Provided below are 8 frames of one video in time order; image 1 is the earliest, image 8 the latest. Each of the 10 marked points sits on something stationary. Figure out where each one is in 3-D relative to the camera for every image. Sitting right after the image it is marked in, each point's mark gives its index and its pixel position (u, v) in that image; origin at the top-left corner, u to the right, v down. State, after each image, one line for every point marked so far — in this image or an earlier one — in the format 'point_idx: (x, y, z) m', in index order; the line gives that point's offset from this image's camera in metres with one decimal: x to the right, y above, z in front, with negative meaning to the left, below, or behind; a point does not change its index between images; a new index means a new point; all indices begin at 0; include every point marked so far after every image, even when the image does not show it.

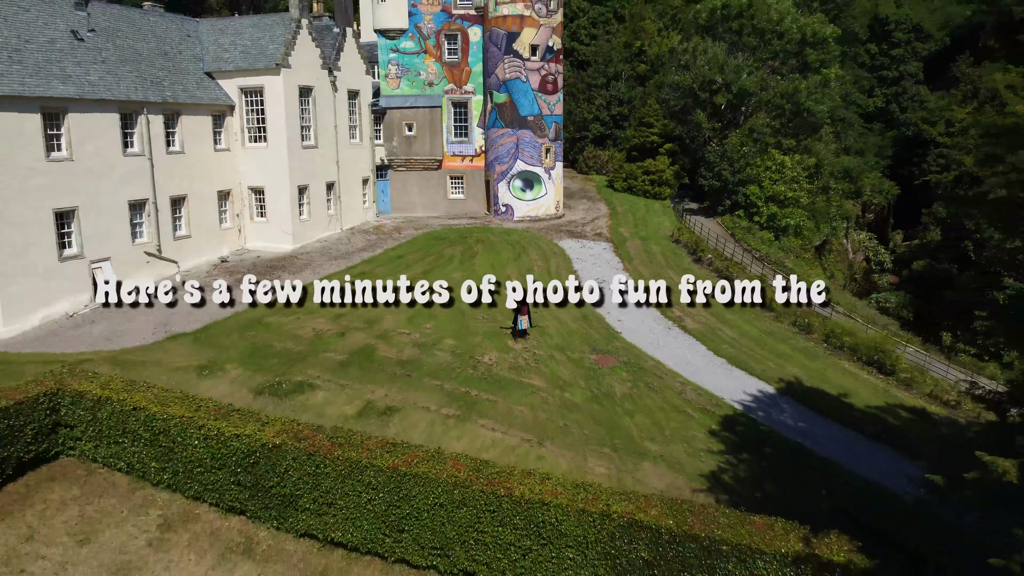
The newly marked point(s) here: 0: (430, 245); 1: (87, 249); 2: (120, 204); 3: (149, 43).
0: (-2.0, +1.0, +18.6) m
1: (-7.9, +0.7, +14.3) m
2: (-7.6, +1.6, +14.8) m
3: (-7.9, +5.4, +16.6) m
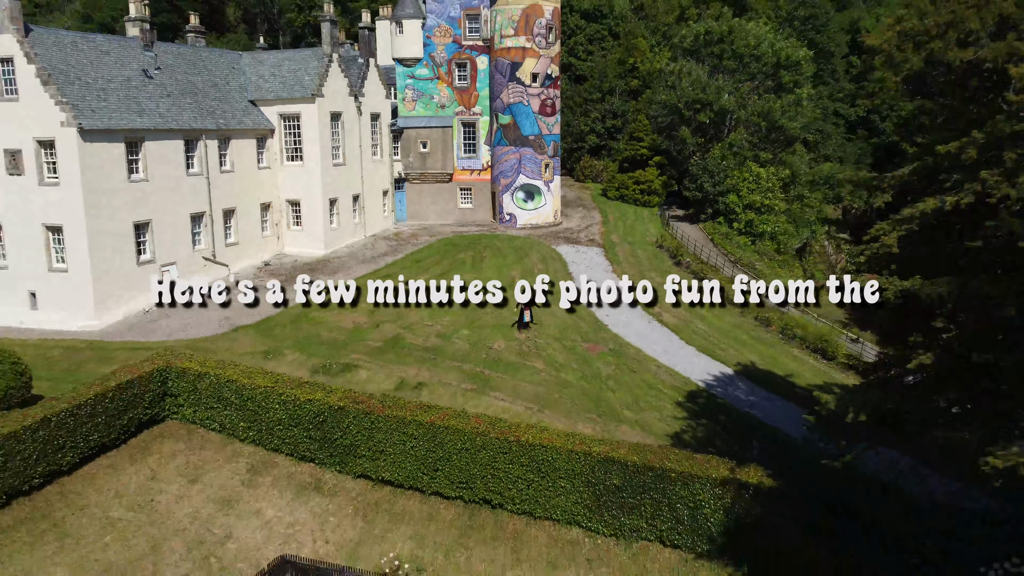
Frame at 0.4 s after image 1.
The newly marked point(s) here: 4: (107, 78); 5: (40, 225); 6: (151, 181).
0: (-1.9, +1.0, +21.2) m
1: (-7.8, +0.7, +17.0) m
2: (-7.5, +1.6, +17.4) m
3: (-7.8, +5.4, +19.2) m
4: (-8.7, +4.5, +16.3) m
5: (-9.6, +1.3, +15.4) m
6: (-7.8, +2.3, +16.6) m
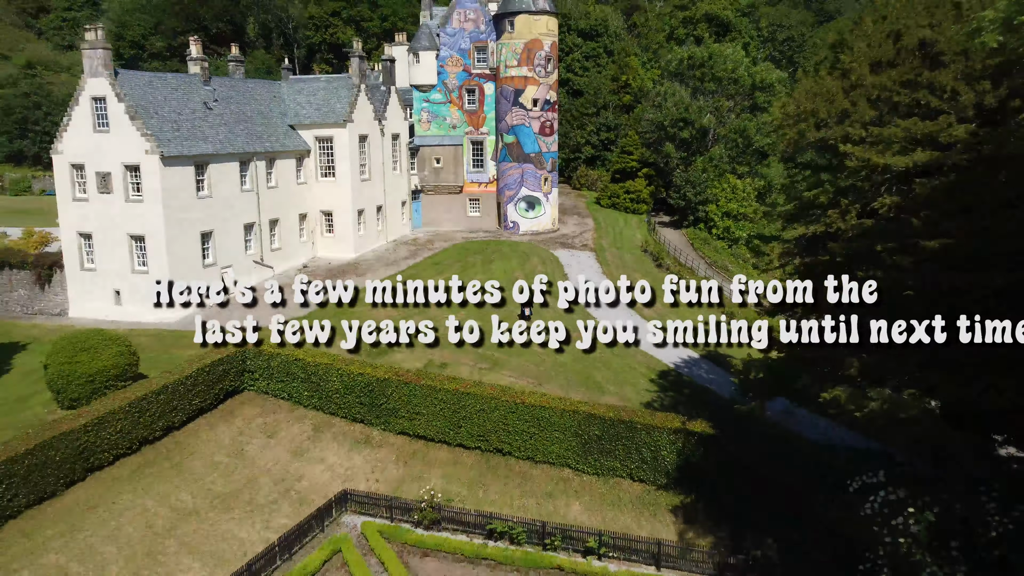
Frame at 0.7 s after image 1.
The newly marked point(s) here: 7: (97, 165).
0: (-1.8, +1.1, +24.4) m
1: (-7.7, +0.8, +20.1) m
2: (-7.4, +1.7, +20.6) m
3: (-7.7, +5.4, +22.4) m
4: (-8.5, +4.5, +19.5) m
5: (-9.4, +1.3, +18.6) m
6: (-7.7, +2.3, +19.7) m
7: (-10.0, +3.0, +18.4) m
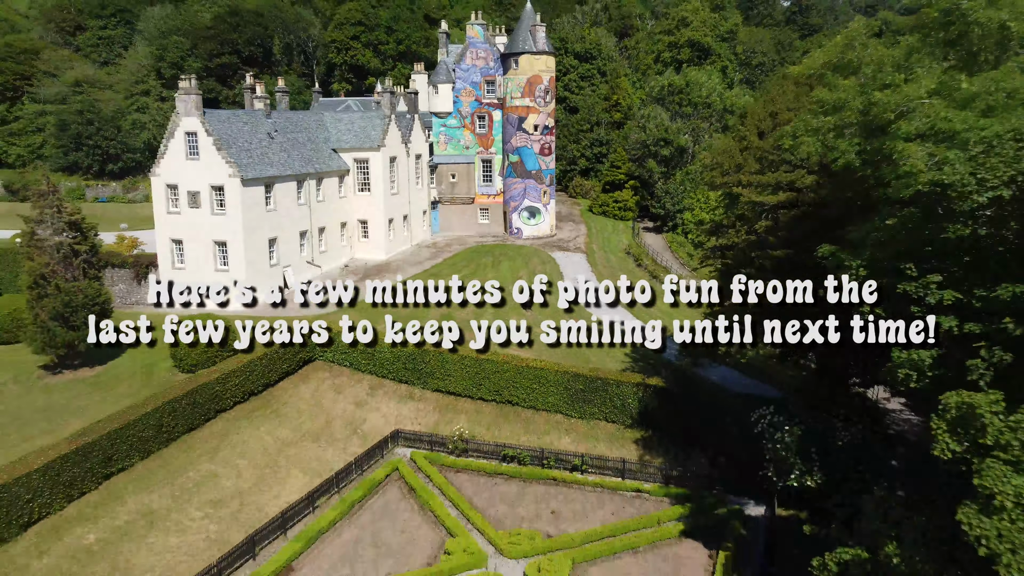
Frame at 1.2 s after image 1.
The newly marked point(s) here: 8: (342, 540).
0: (-1.6, +1.2, +29.2) m
1: (-7.5, +0.9, +24.9) m
2: (-7.2, +1.8, +25.4) m
3: (-7.5, +5.6, +27.2) m
4: (-8.4, +4.7, +24.2) m
5: (-9.3, +1.5, +23.4) m
6: (-7.5, +2.5, +24.5) m
7: (-9.9, +3.1, +23.2) m
8: (-3.2, -4.7, +14.1) m
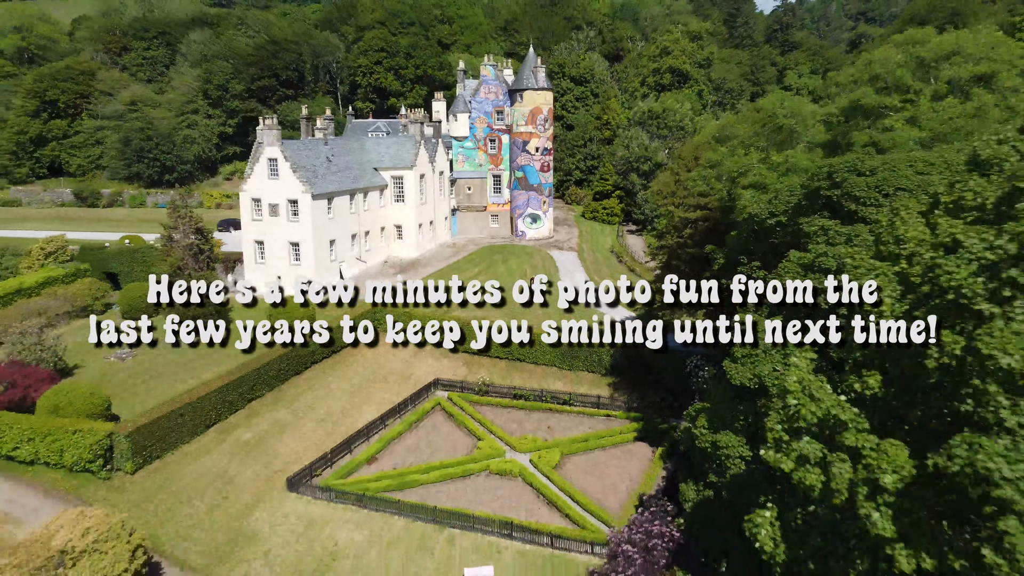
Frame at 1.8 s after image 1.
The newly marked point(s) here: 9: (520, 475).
0: (-1.3, +1.6, +36.1) m
1: (-7.2, +1.3, +31.8) m
2: (-7.0, +2.2, +32.3) m
3: (-7.2, +6.0, +34.1) m
4: (-8.1, +5.1, +31.1) m
5: (-9.0, +1.9, +30.3) m
6: (-7.2, +2.9, +31.4) m
7: (-9.6, +3.5, +30.1) m
8: (-3.0, -4.3, +21.0) m
9: (0.0, -4.6, +18.7) m
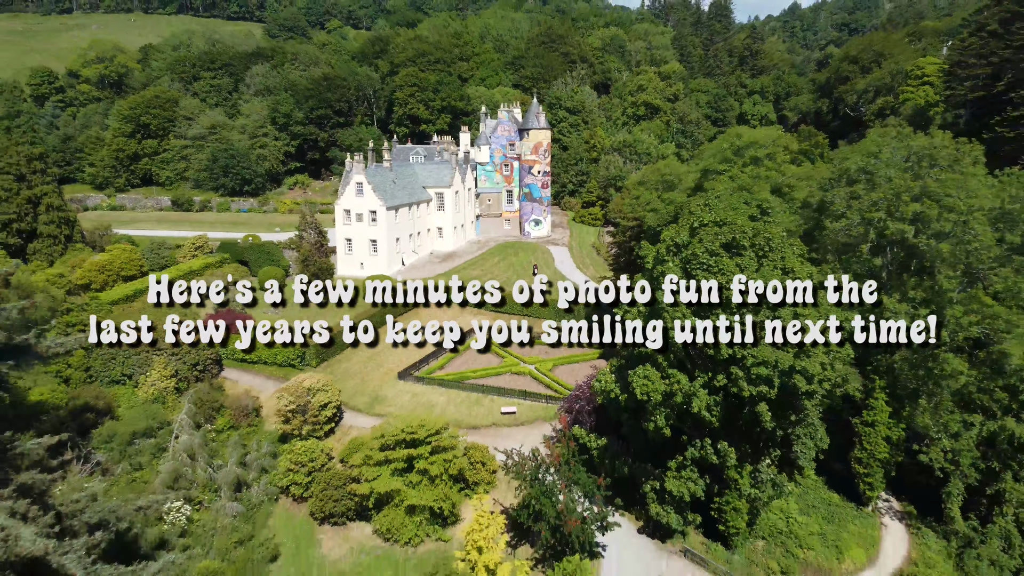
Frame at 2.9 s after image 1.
0: (-0.7, +2.6, +50.0) m
1: (-6.7, +2.3, +45.7) m
2: (-6.4, +3.2, +46.2) m
3: (-6.6, +7.0, +48.0) m
4: (-7.5, +6.0, +45.0) m
5: (-8.4, +2.9, +44.2) m
6: (-6.6, +3.9, +45.3) m
7: (-9.0, +4.5, +44.0) m
8: (-2.4, -3.3, +34.9) m
9: (+0.6, -3.7, +32.6) m
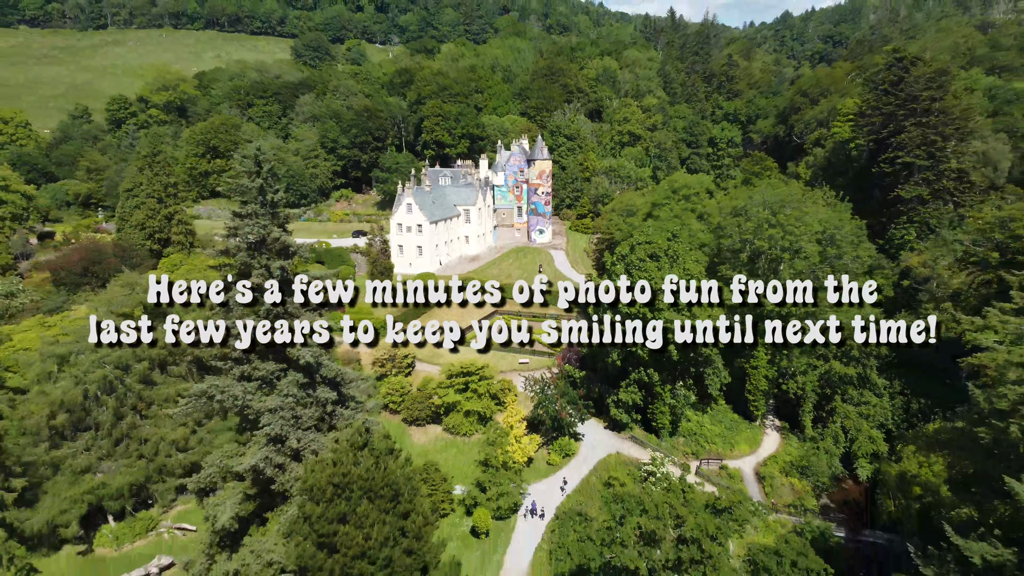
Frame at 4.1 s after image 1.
0: (+0.1, +3.0, +64.9) m
1: (-5.8, +2.7, +60.6) m
2: (-5.6, +3.7, +61.1) m
3: (-5.8, +7.4, +62.9) m
4: (-6.7, +6.5, +59.9) m
5: (-7.6, +3.3, +59.1) m
6: (-5.8, +4.3, +60.2) m
7: (-8.2, +5.0, +58.9) m
8: (-1.6, -2.9, +49.8) m
9: (+1.4, -3.3, +47.5) m
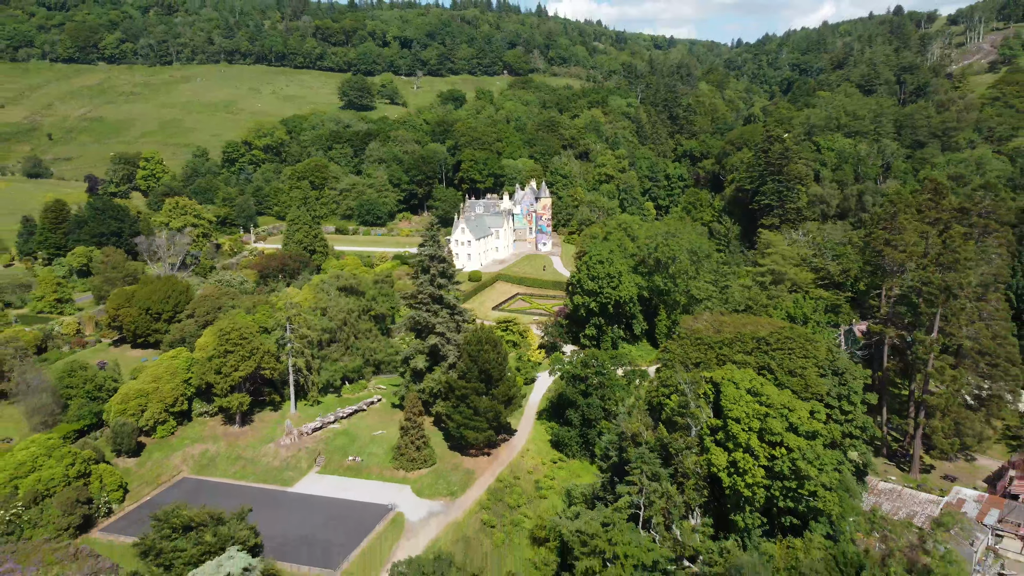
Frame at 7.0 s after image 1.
0: (+1.9, +4.0, +100.6) m
1: (-4.0, +3.7, +96.3) m
2: (-3.7, +4.6, +96.8) m
3: (-4.0, +8.4, +98.6) m
4: (-4.9, +7.5, +95.7) m
5: (-5.8, +4.3, +94.8) m
6: (-4.0, +5.3, +95.9) m
7: (-6.4, +5.9, +94.7) m
8: (+0.2, -1.9, +85.5) m
9: (+3.2, -2.3, +83.2) m
